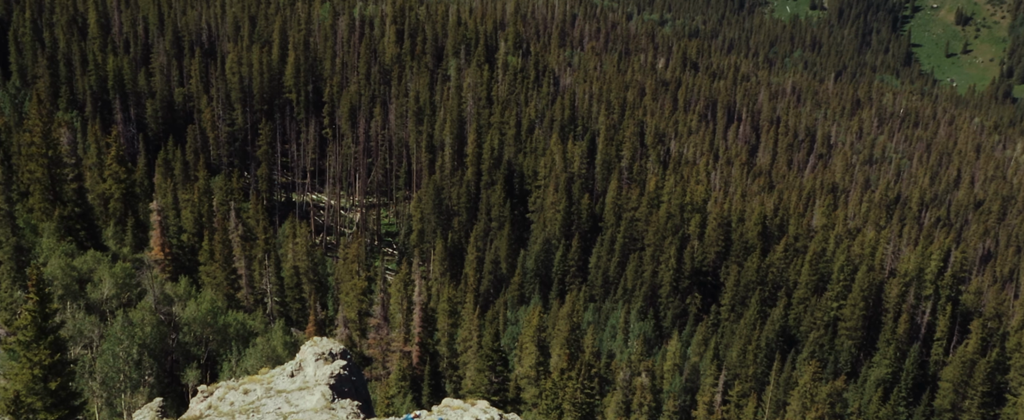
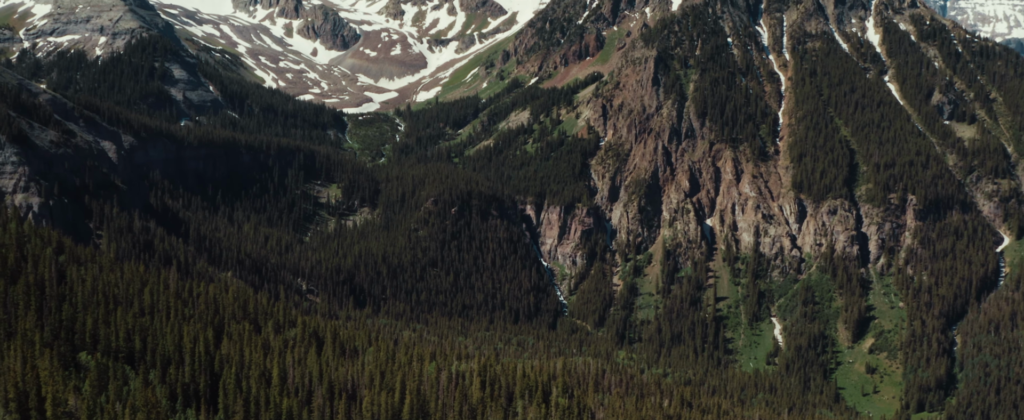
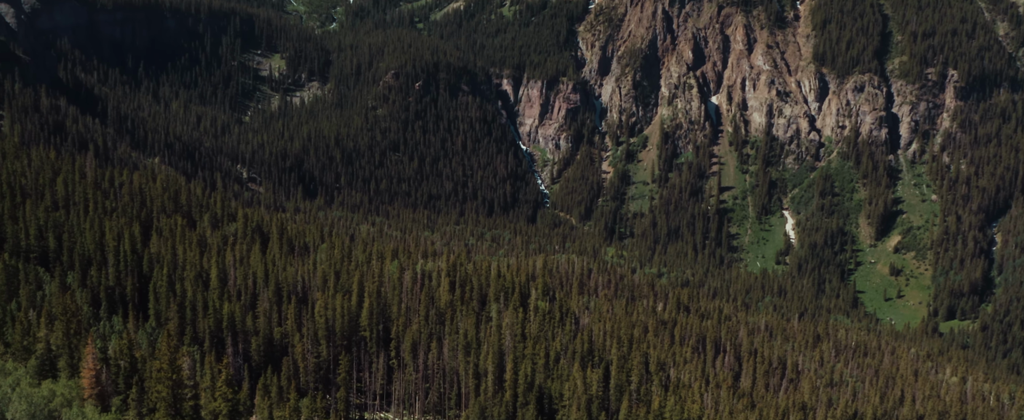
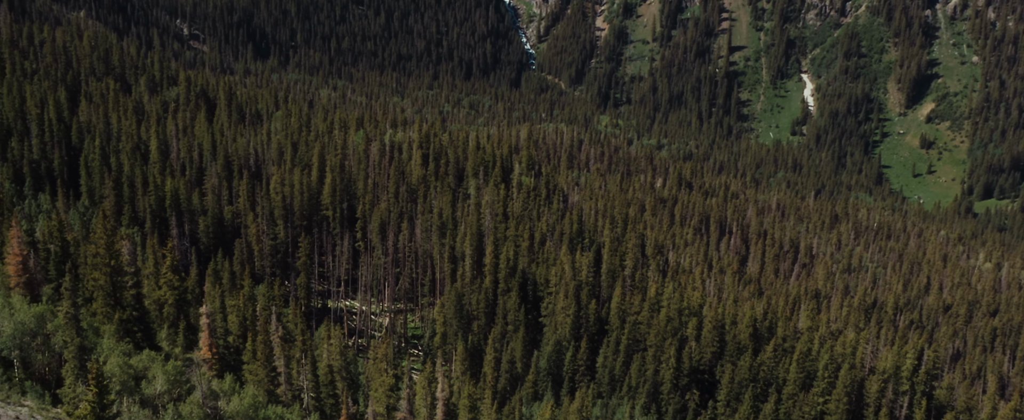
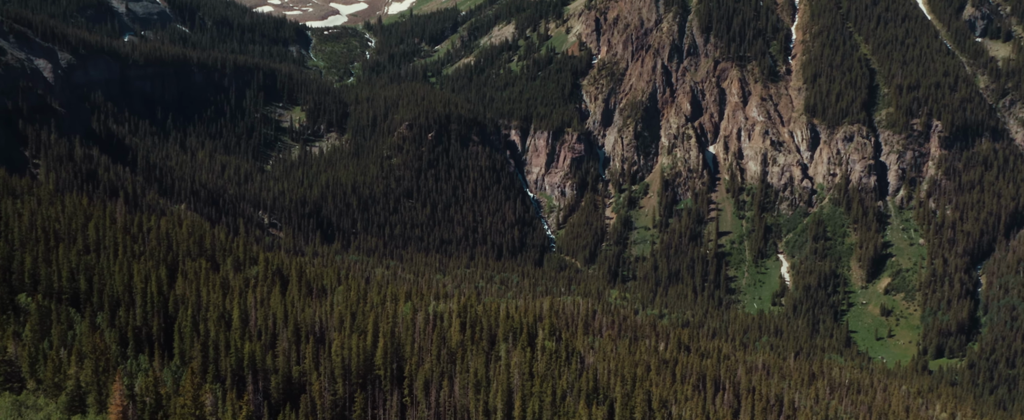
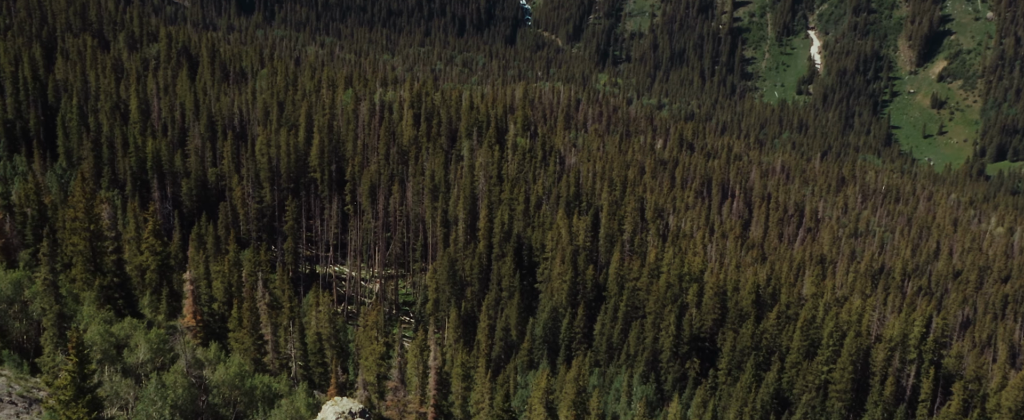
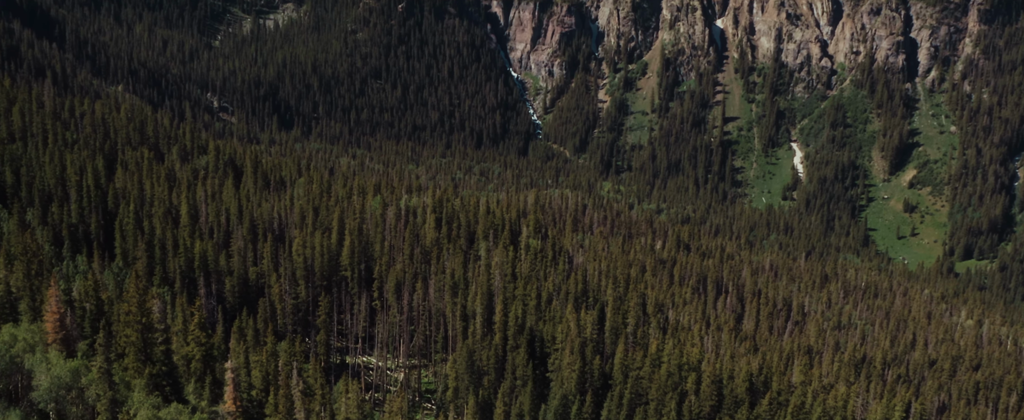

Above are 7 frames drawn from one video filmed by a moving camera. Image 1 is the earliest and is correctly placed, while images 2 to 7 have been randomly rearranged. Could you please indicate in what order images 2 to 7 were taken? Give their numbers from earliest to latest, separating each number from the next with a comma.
6, 4, 7, 3, 5, 2
